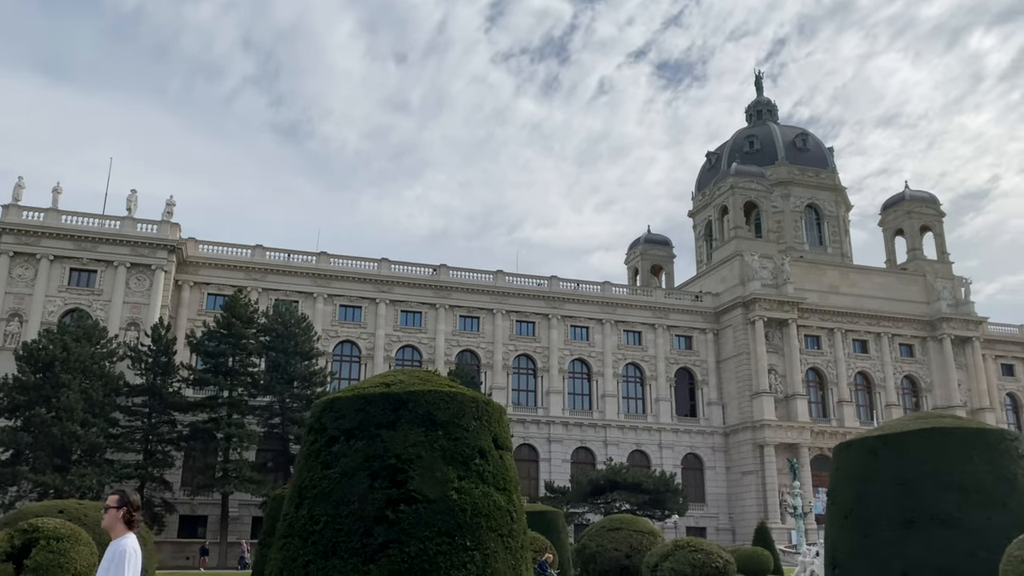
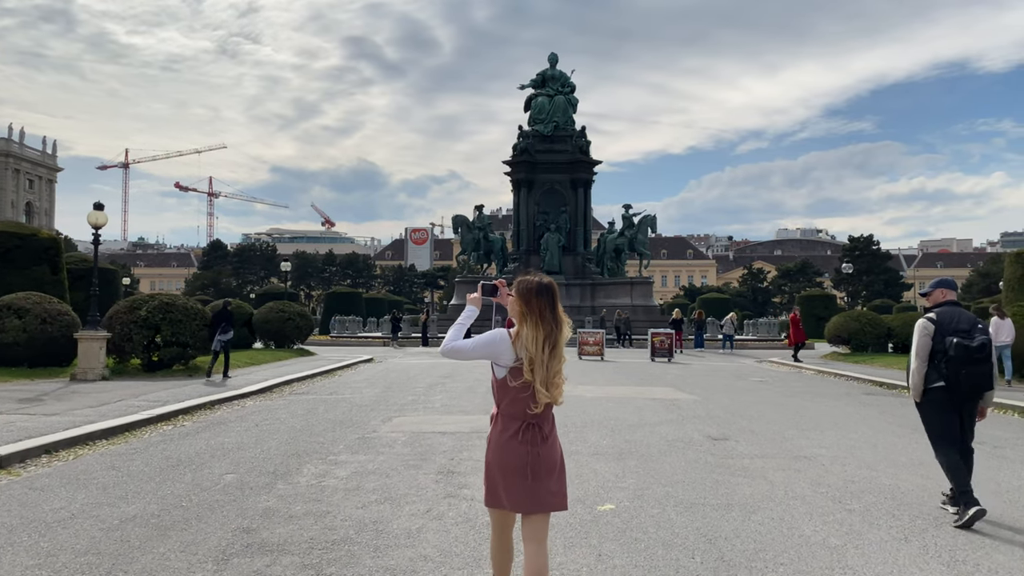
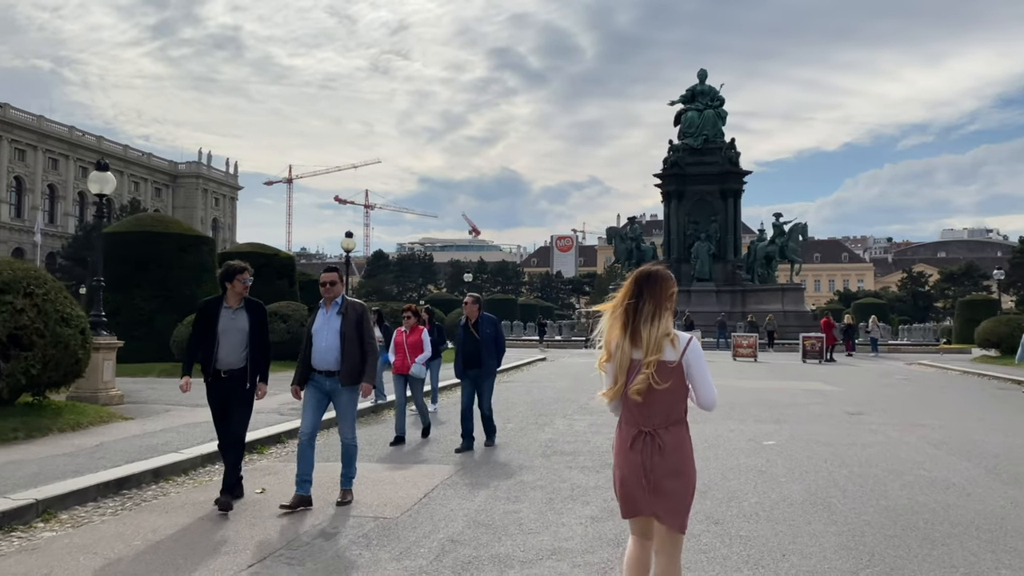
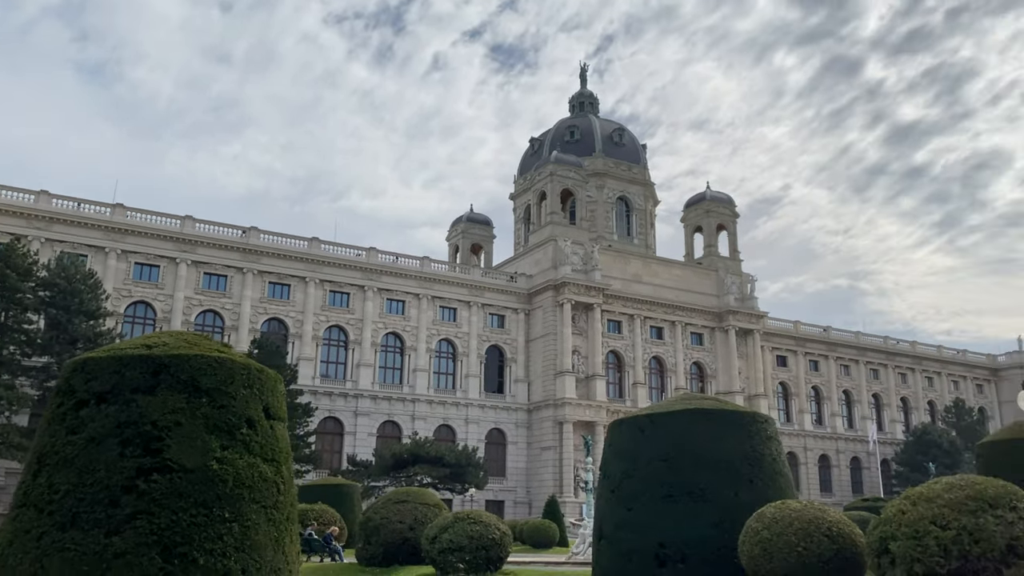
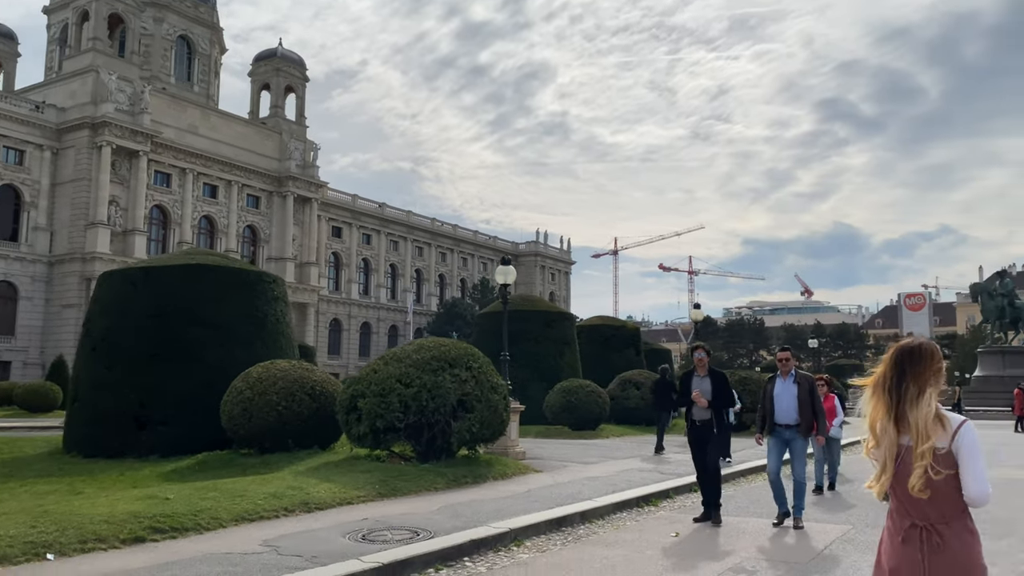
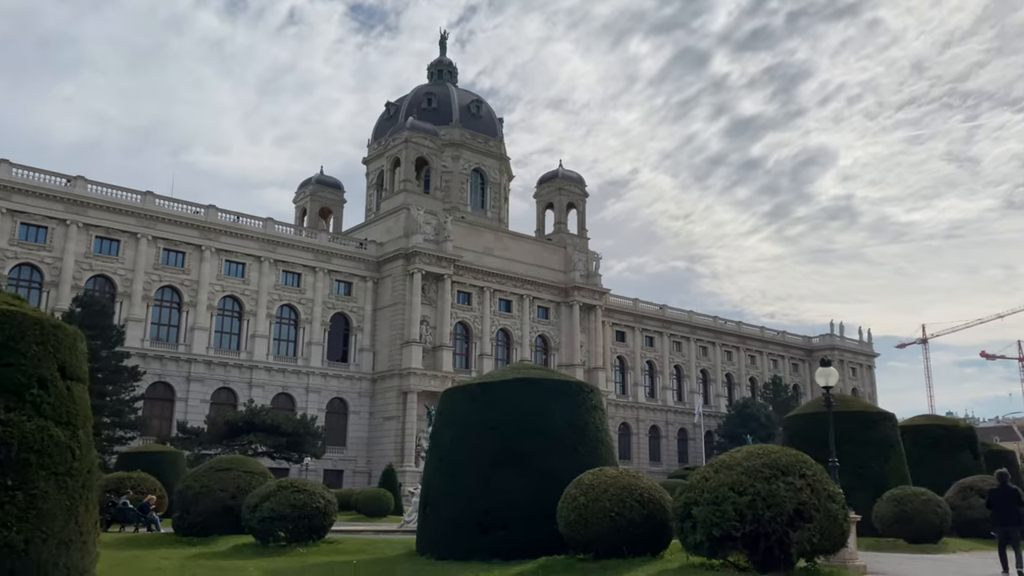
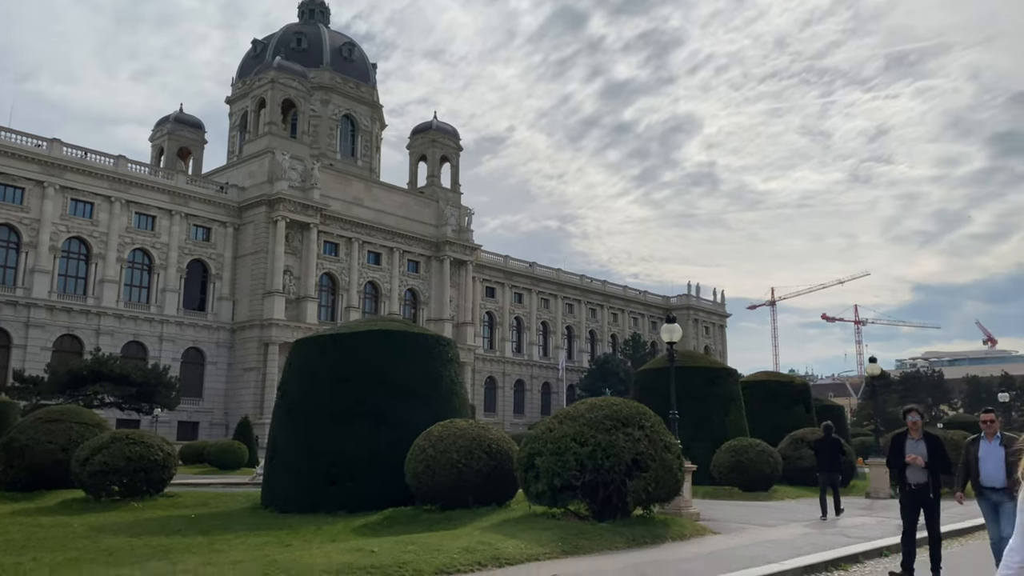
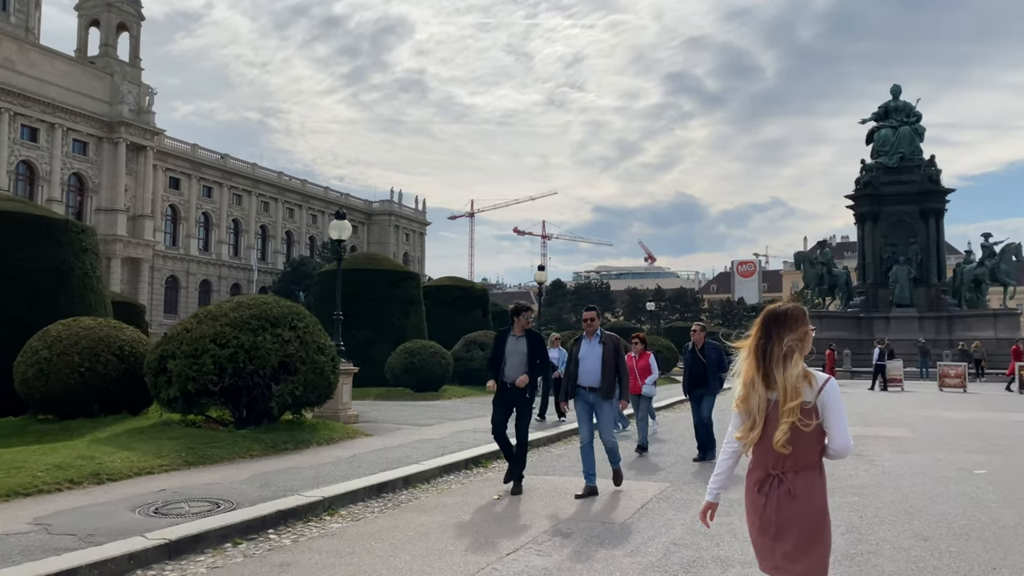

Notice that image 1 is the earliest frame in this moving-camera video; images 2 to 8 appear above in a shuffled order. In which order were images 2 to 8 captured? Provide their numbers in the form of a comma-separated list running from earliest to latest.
4, 6, 7, 5, 8, 3, 2
